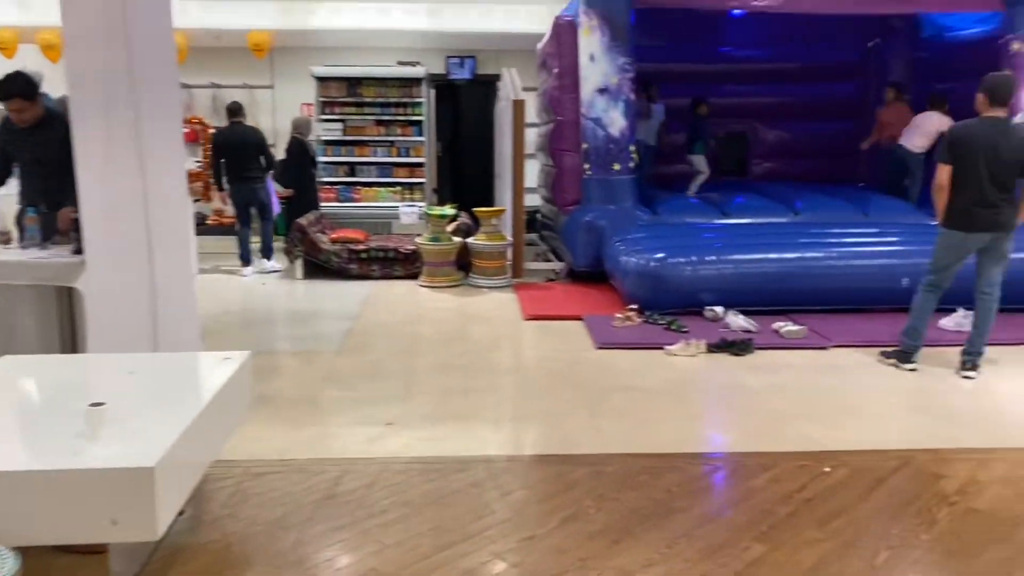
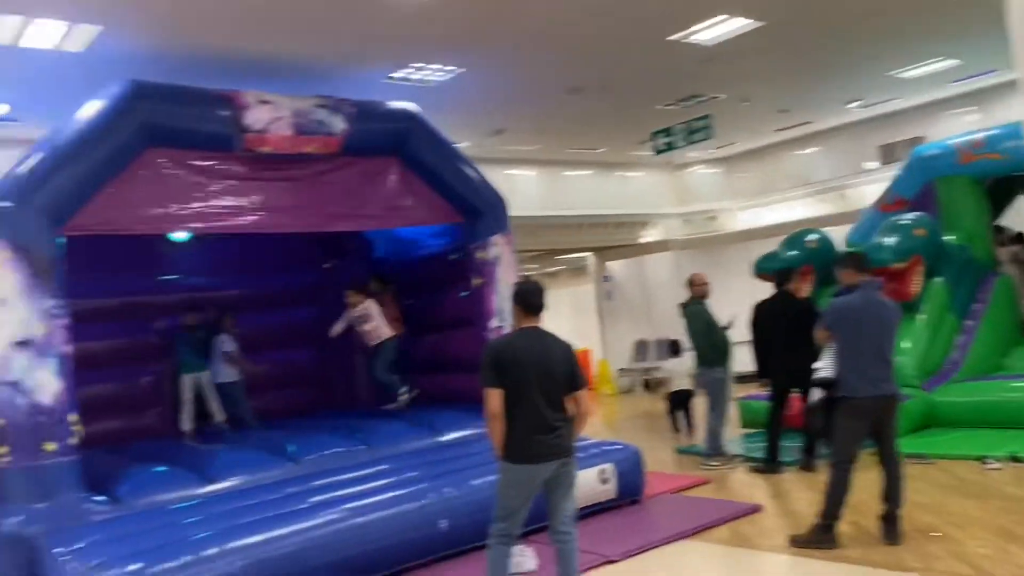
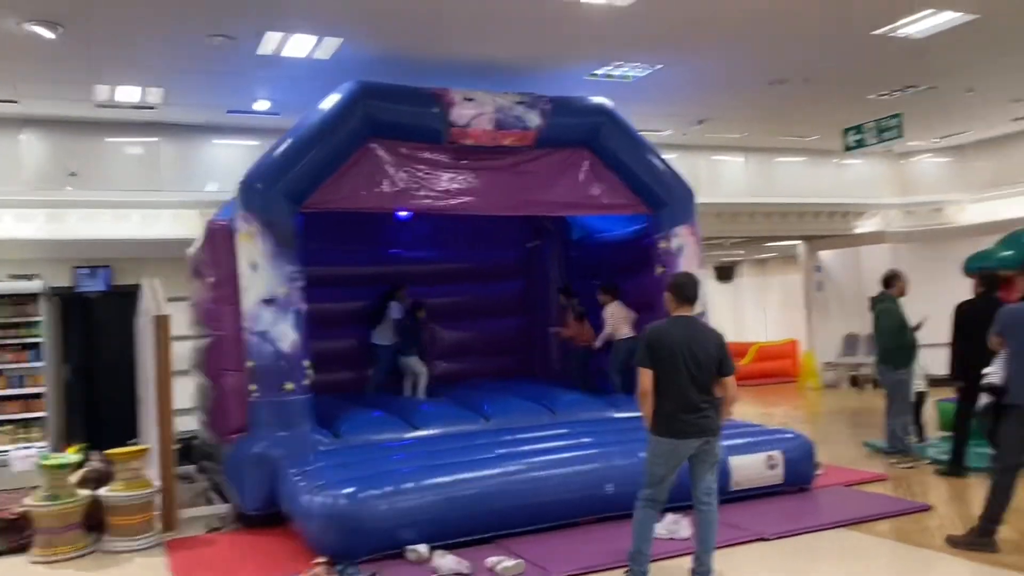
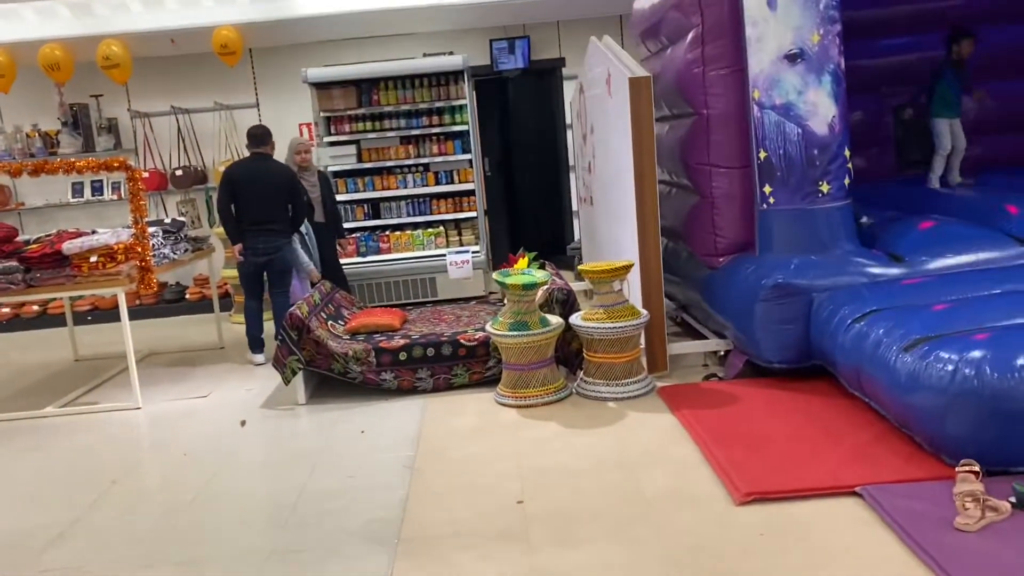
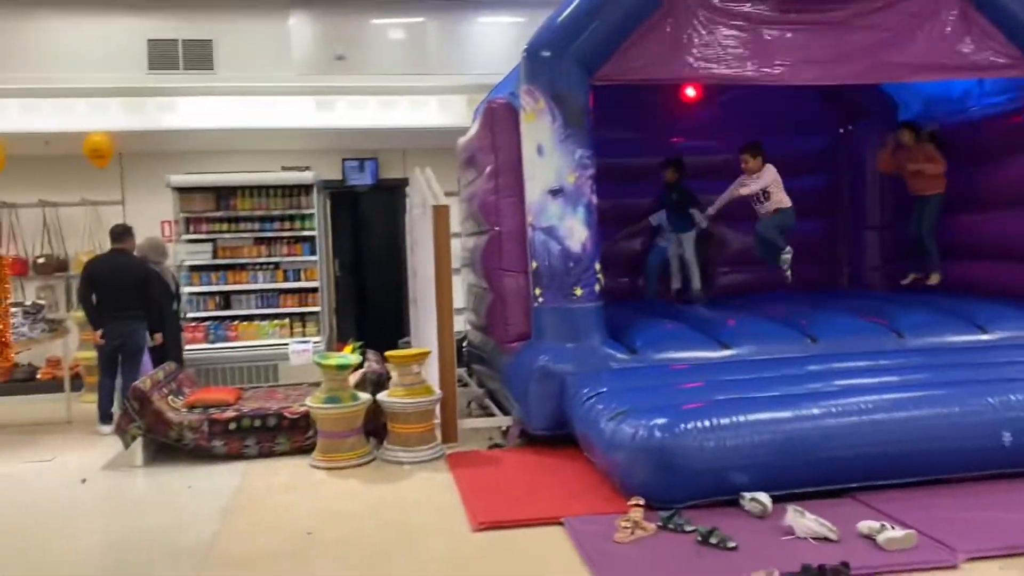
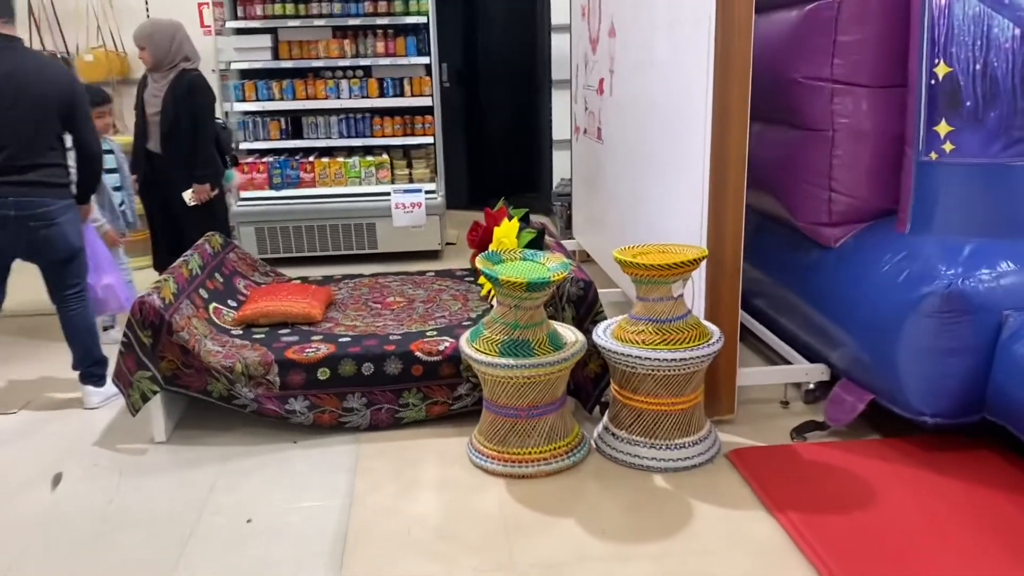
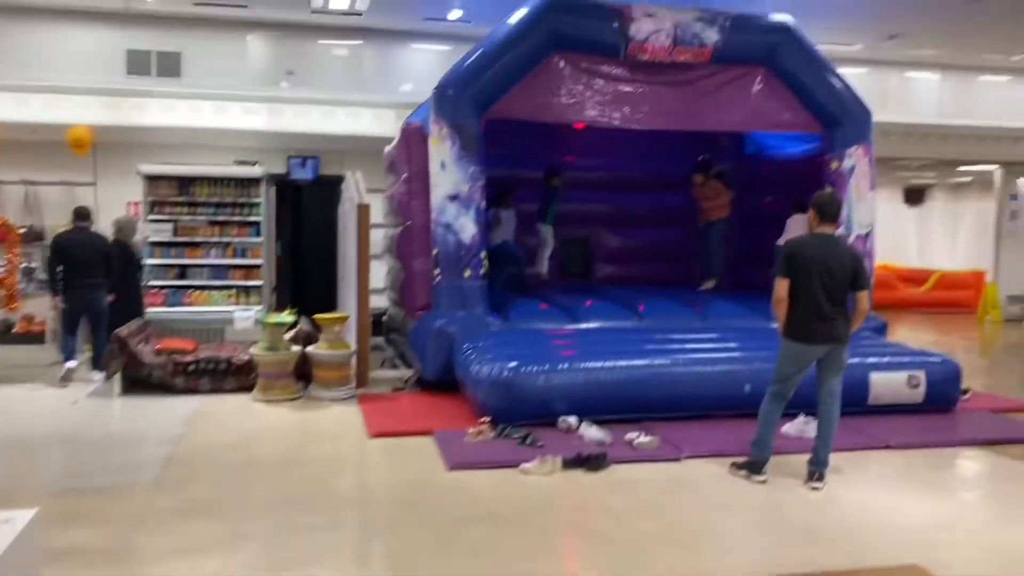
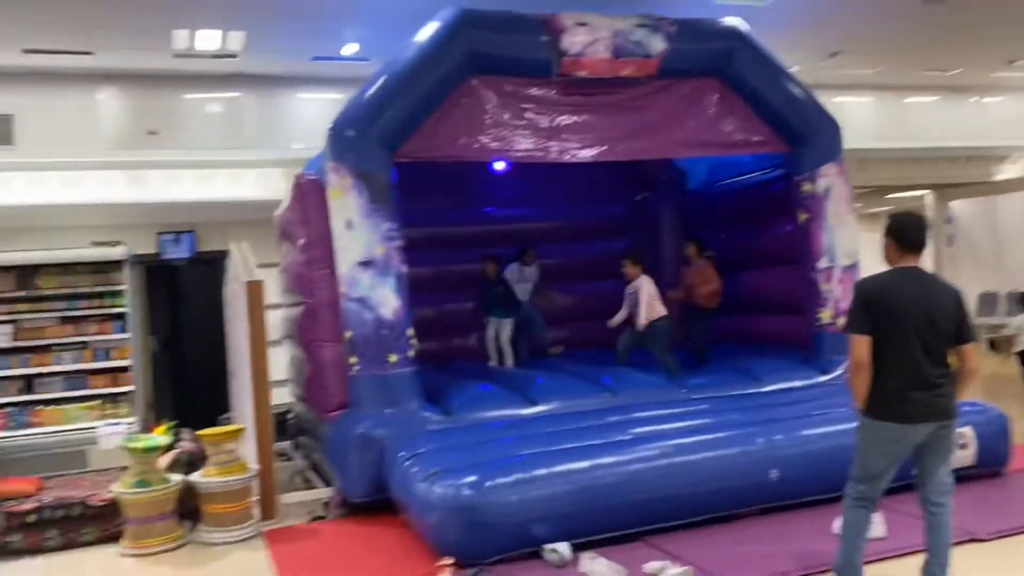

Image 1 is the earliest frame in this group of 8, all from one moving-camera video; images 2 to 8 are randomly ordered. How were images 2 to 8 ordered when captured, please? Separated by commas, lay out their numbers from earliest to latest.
7, 3, 2, 8, 5, 4, 6
